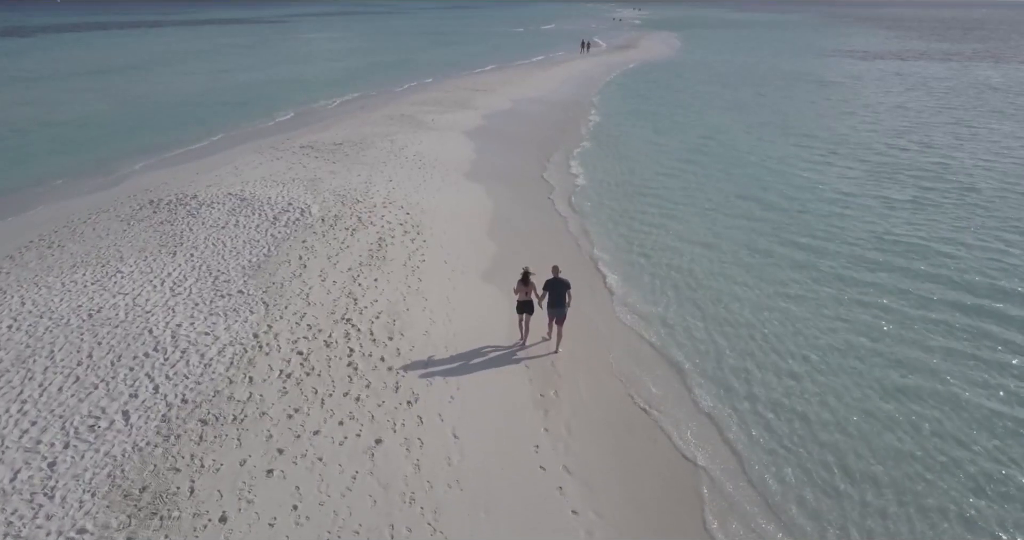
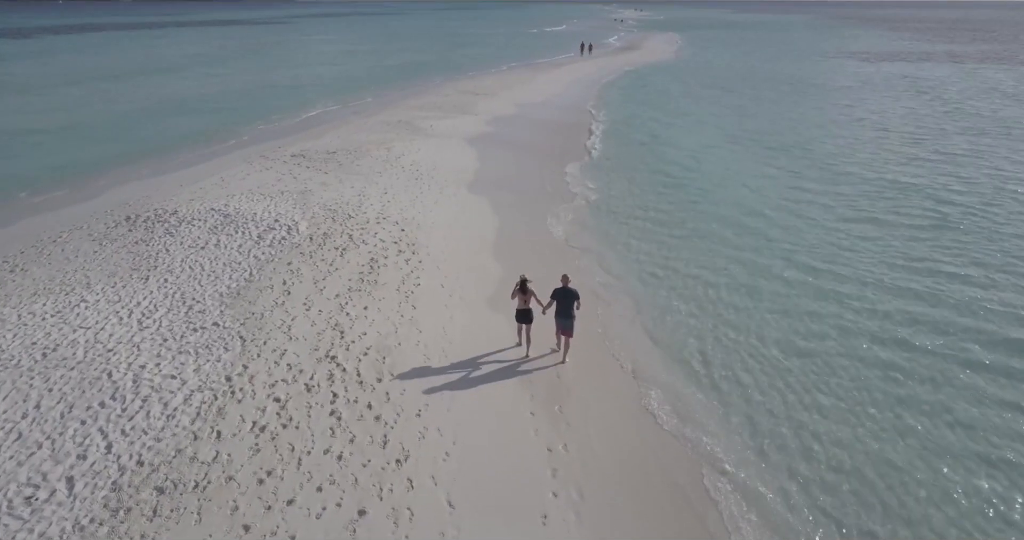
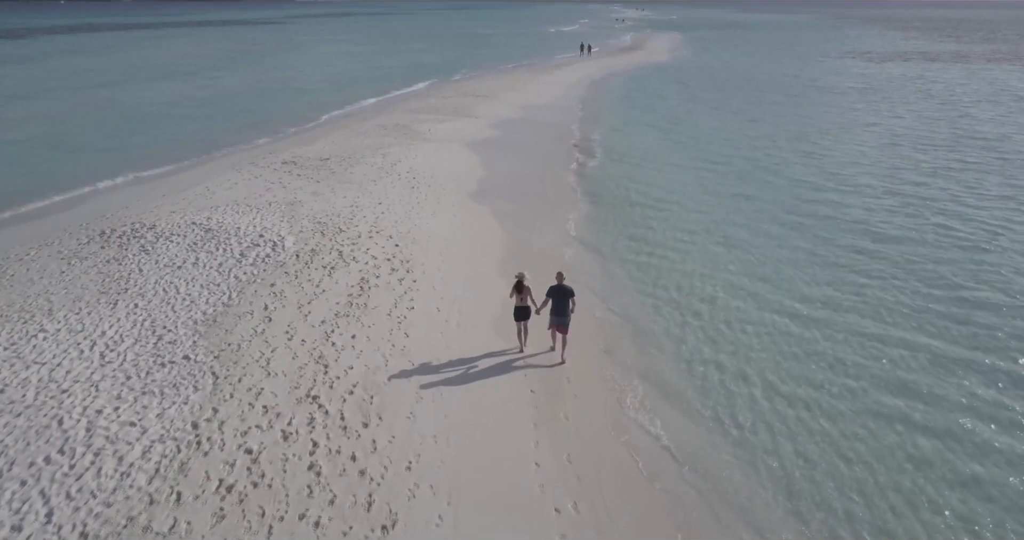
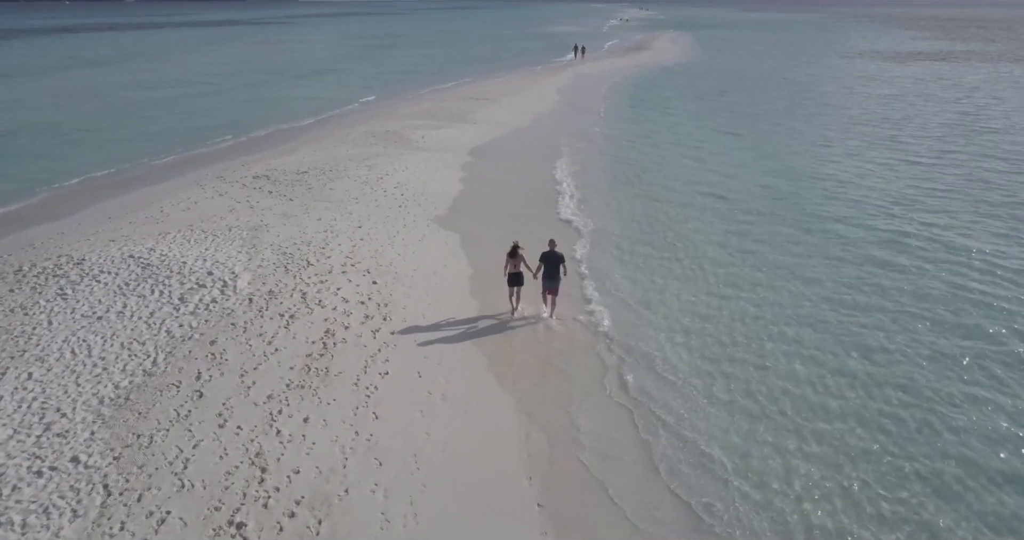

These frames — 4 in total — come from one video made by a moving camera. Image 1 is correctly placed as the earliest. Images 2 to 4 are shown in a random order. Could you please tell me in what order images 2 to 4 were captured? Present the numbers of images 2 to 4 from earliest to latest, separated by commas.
2, 3, 4
